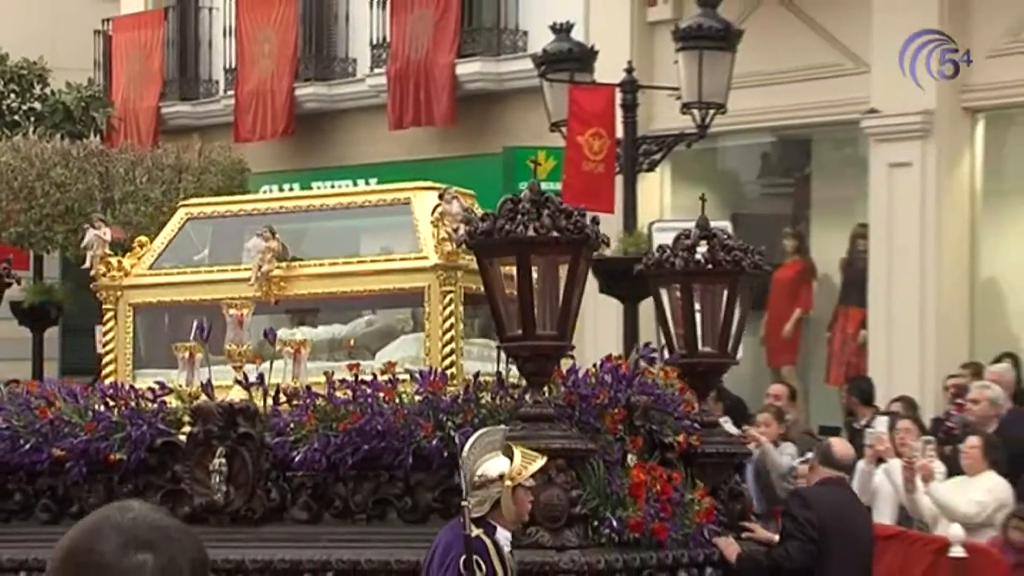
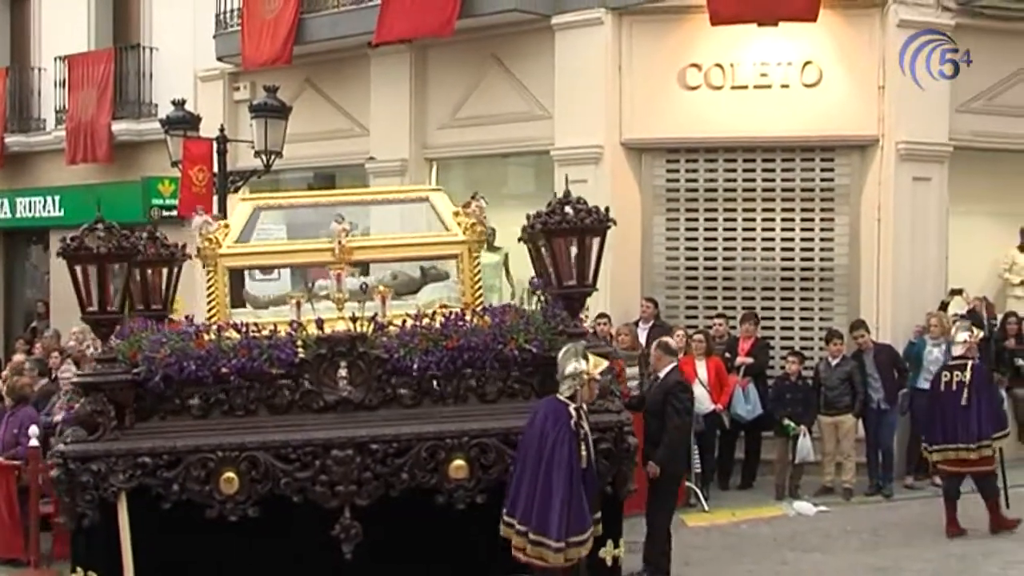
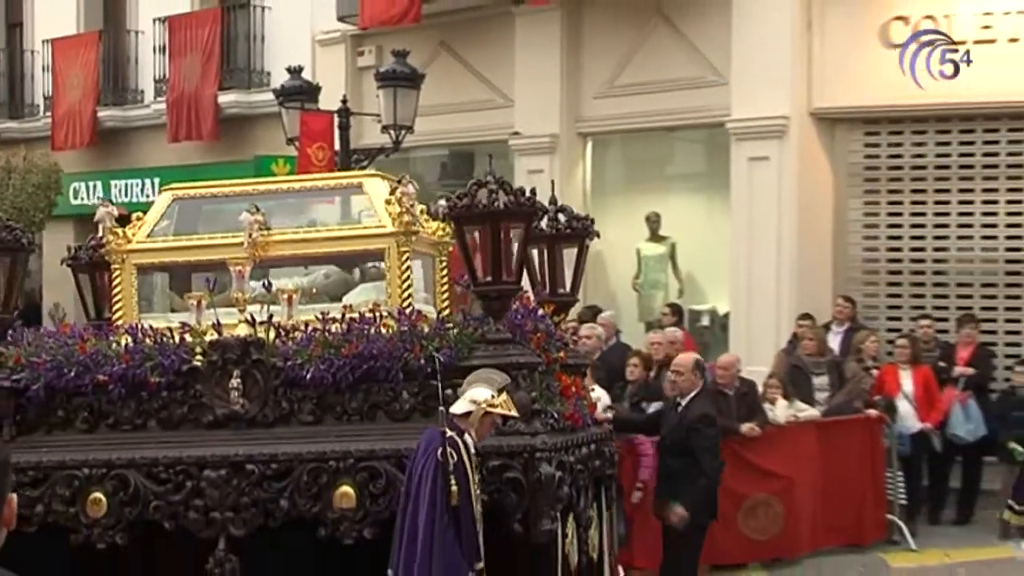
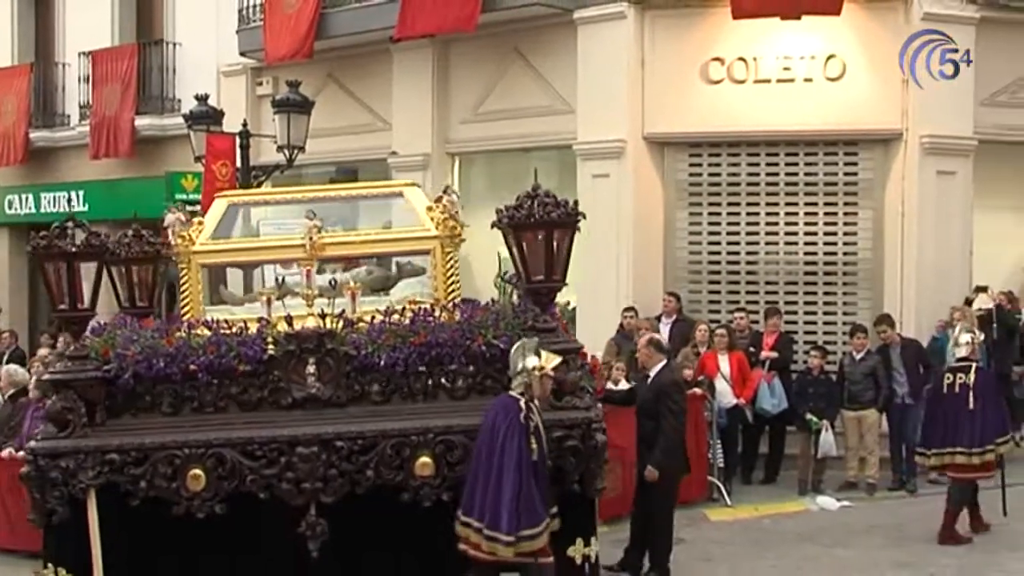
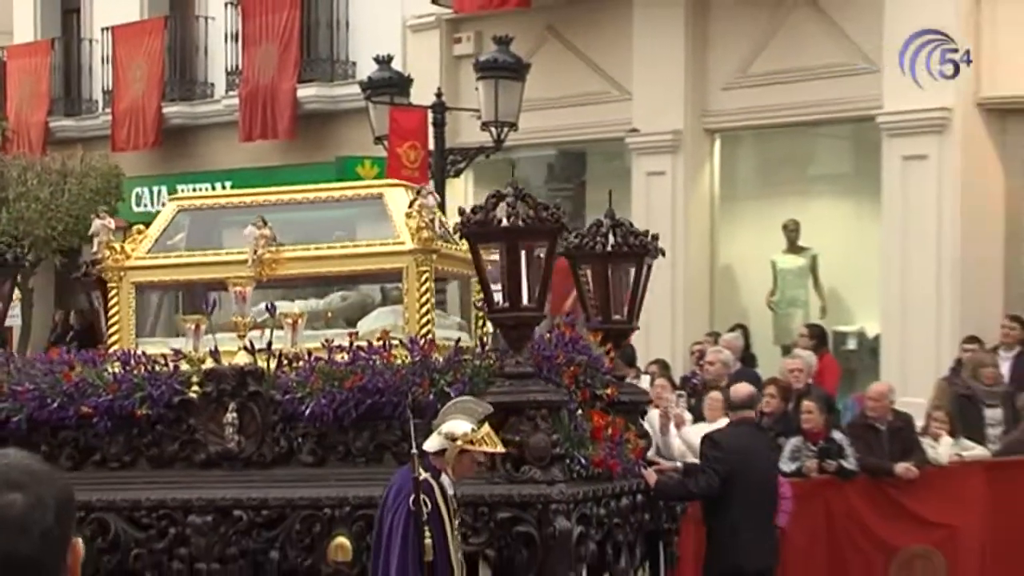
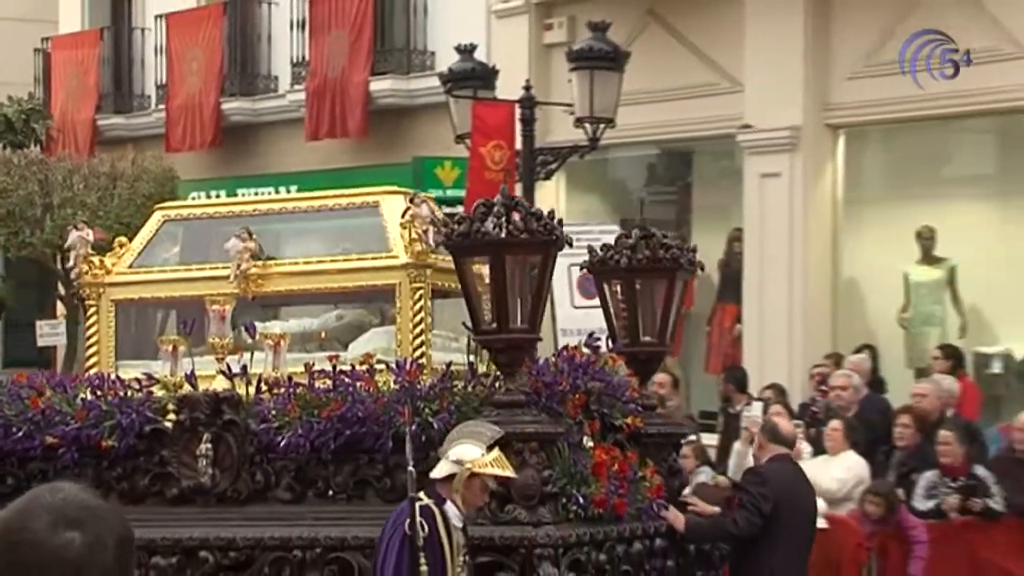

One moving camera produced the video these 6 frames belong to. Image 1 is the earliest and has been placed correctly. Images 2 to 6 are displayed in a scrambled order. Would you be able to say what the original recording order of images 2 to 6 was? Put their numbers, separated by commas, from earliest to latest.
6, 5, 3, 4, 2
